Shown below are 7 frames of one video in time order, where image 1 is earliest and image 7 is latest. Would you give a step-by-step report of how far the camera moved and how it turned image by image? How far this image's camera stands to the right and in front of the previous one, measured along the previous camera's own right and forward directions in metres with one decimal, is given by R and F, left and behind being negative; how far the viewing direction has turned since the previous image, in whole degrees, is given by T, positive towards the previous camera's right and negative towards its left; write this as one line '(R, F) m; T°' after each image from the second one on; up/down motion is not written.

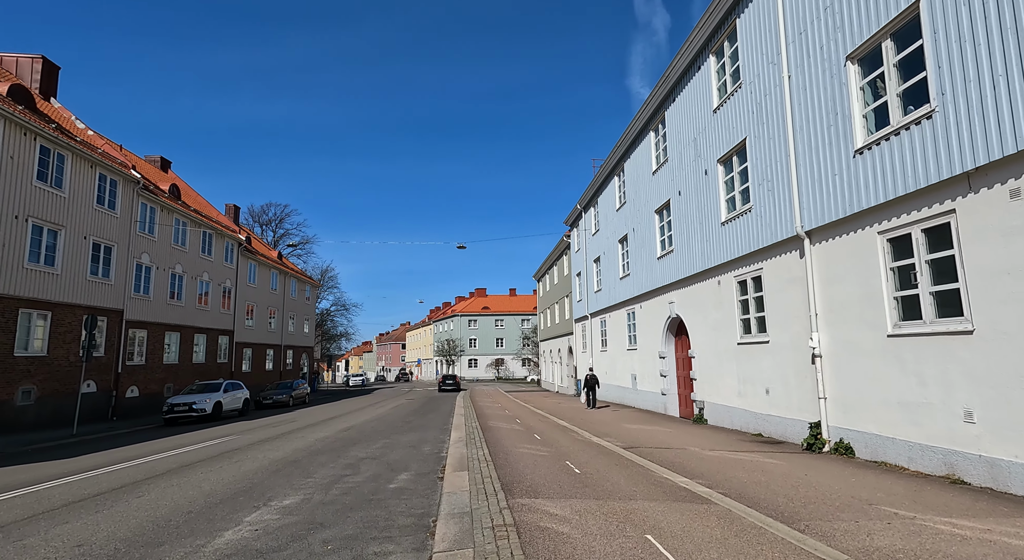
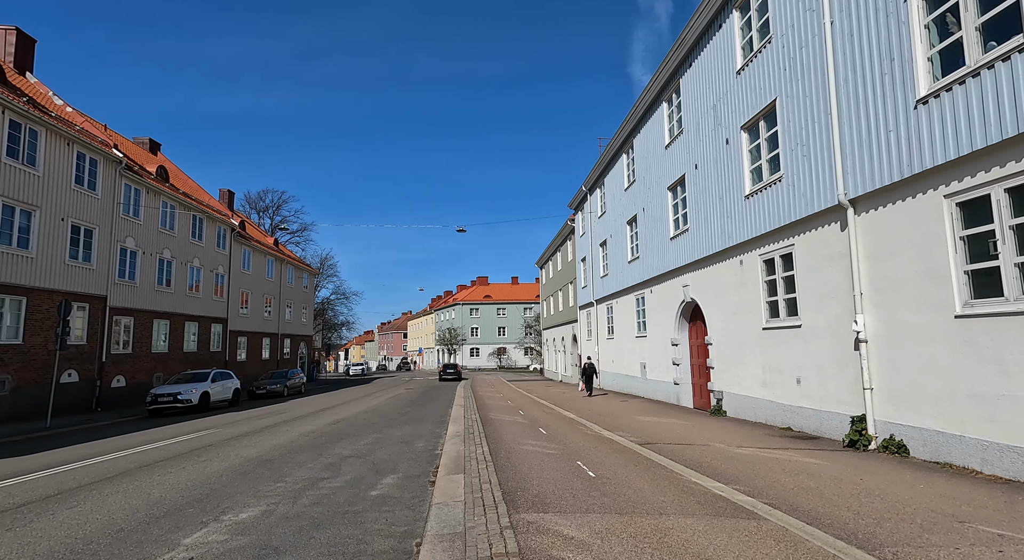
(0.0, +1.2) m; 0°
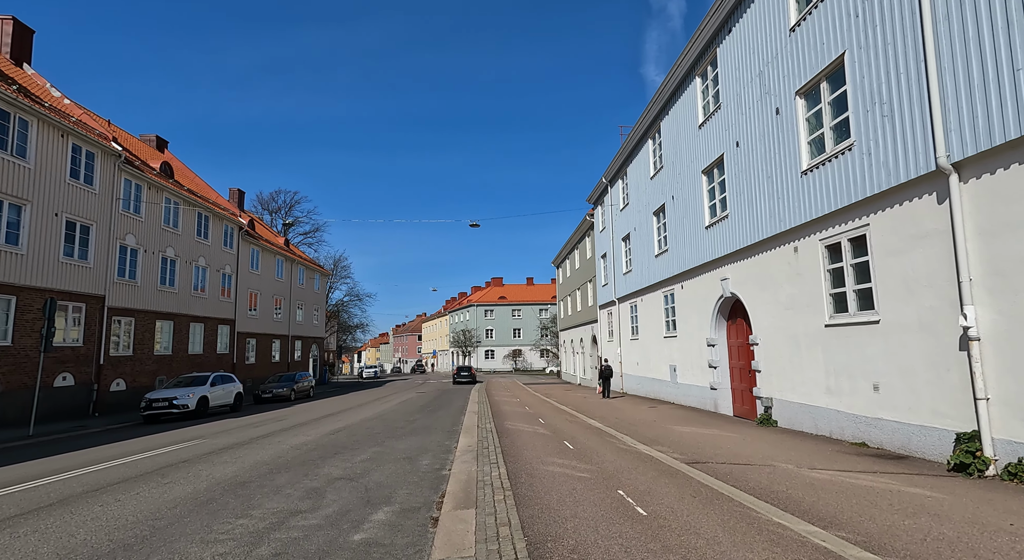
(-0.1, +1.5) m; -1°
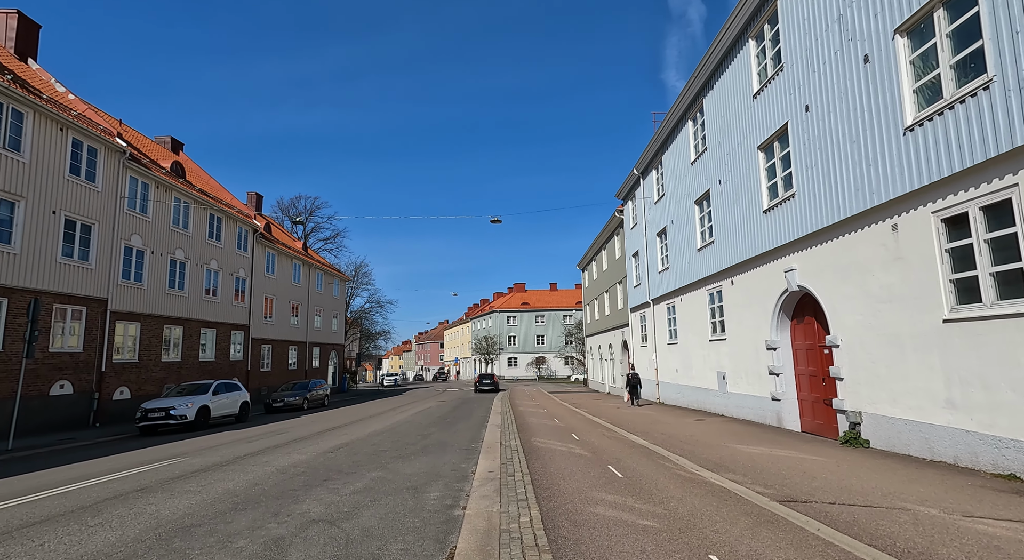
(-0.1, +1.9) m; -2°
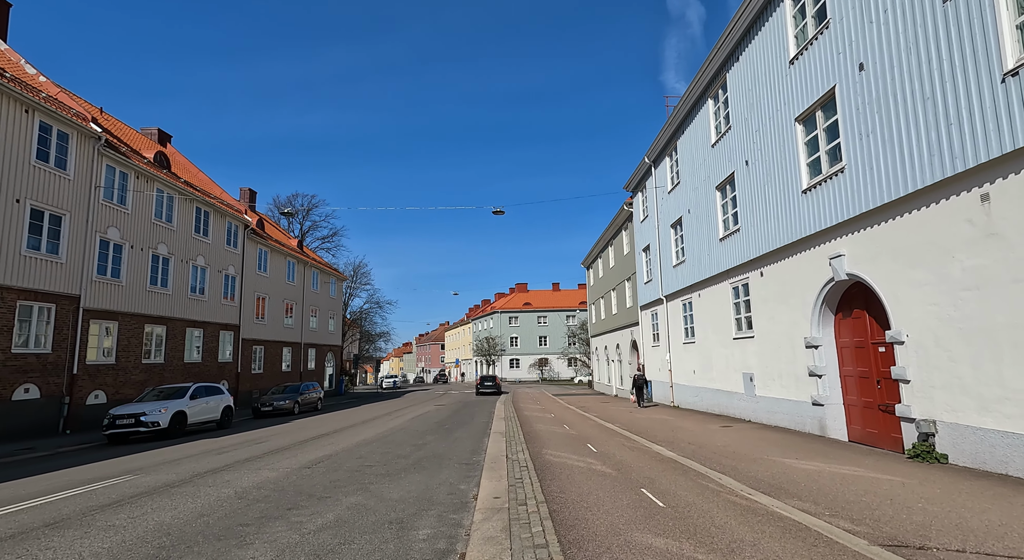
(-0.1, +1.6) m; 0°
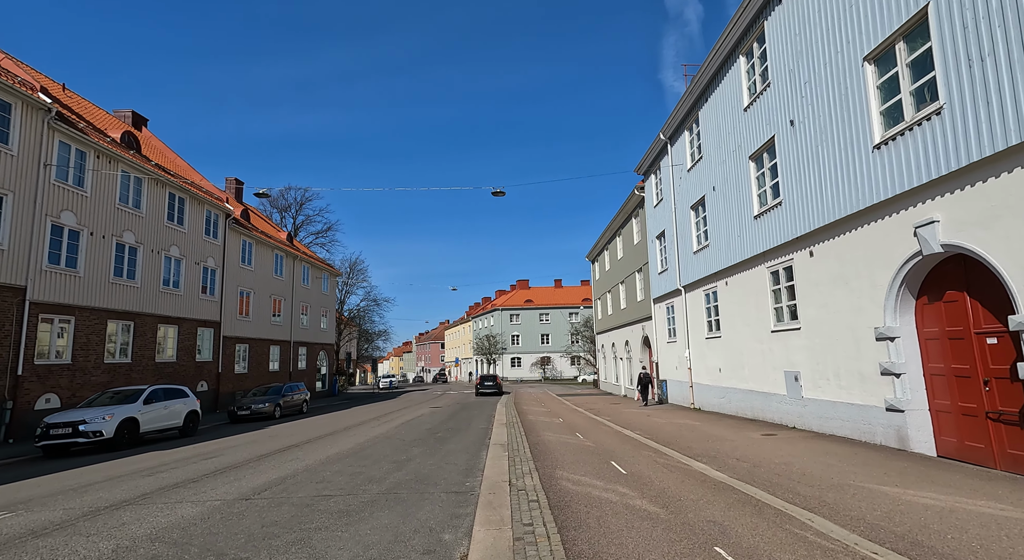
(0.0, +2.3) m; 0°
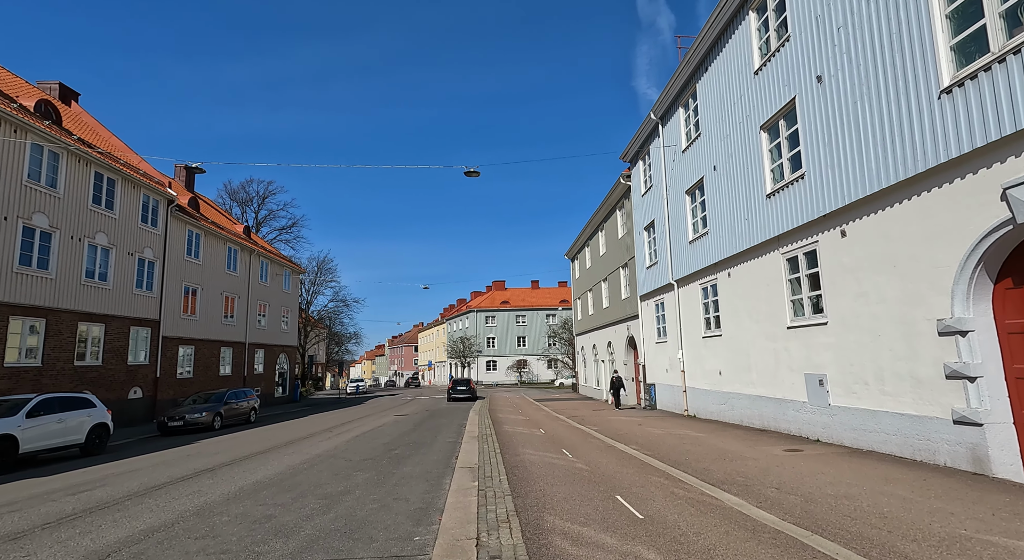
(0.0, +2.3) m; +2°
